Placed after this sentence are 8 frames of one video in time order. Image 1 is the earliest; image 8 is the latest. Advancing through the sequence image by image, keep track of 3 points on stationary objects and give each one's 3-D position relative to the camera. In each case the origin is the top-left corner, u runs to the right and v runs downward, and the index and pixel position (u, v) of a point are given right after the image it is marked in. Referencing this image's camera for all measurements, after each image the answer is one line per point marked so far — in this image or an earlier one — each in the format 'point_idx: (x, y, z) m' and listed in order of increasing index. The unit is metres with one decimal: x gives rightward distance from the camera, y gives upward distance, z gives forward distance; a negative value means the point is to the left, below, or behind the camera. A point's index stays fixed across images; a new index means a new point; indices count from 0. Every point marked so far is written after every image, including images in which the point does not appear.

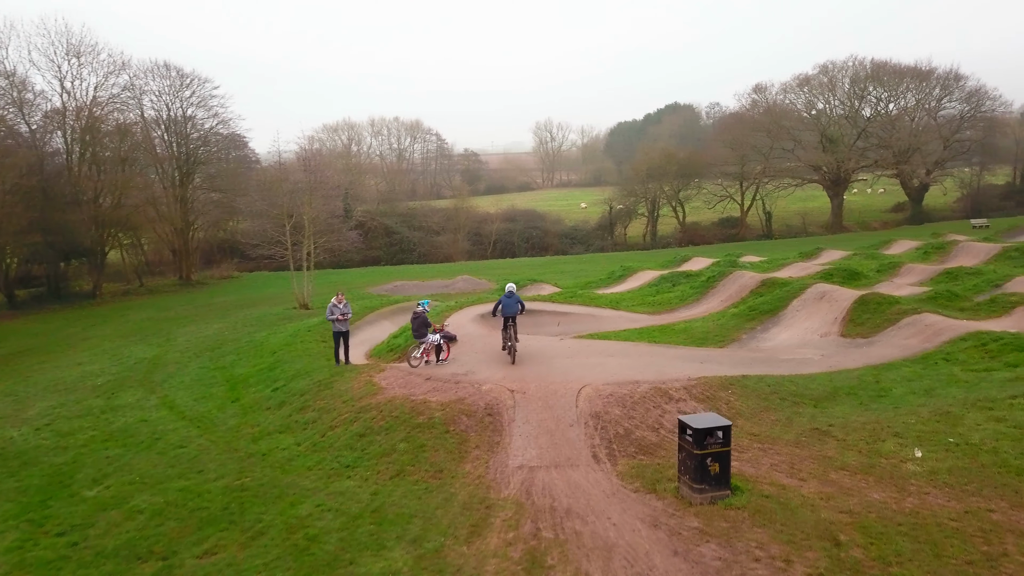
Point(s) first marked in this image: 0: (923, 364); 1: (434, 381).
0: (+8.3, -1.6, +16.2) m
1: (-1.2, -1.5, +12.7) m
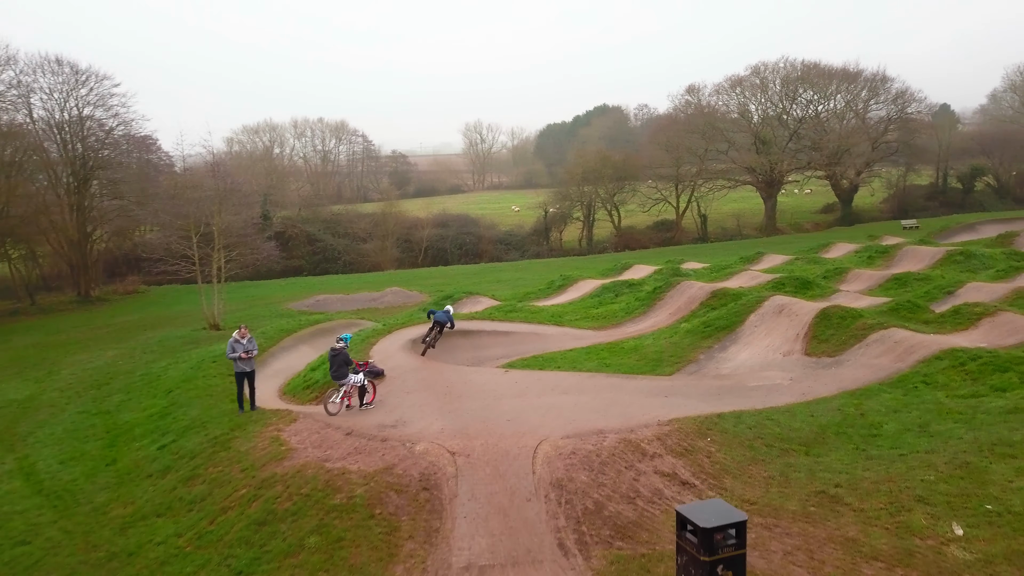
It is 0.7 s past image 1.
0: (+7.2, -1.9, +14.7) m
1: (-2.0, -1.9, +10.4) m
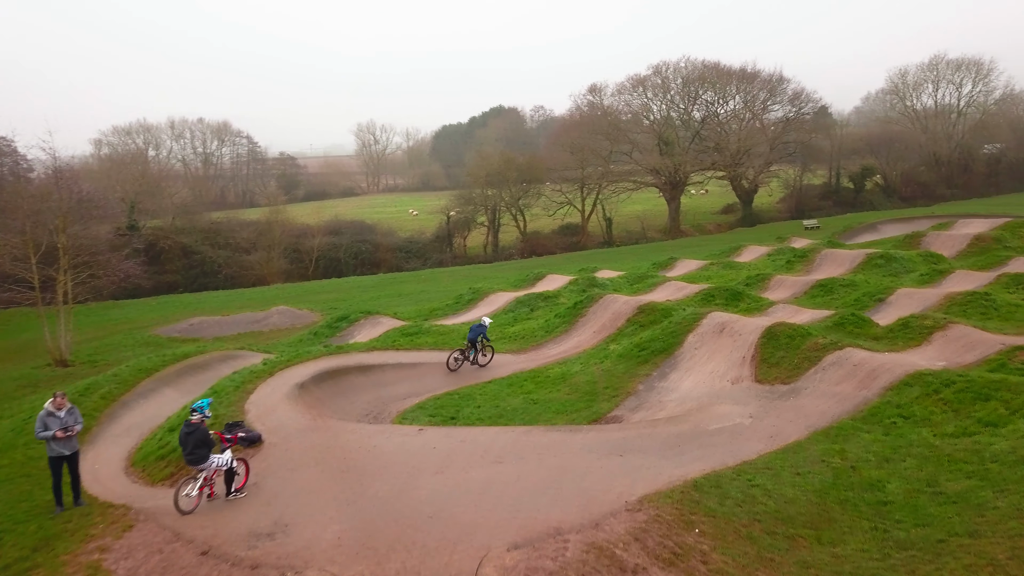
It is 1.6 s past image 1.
0: (+5.9, -2.2, +12.8) m
1: (-2.7, -2.5, +7.3) m
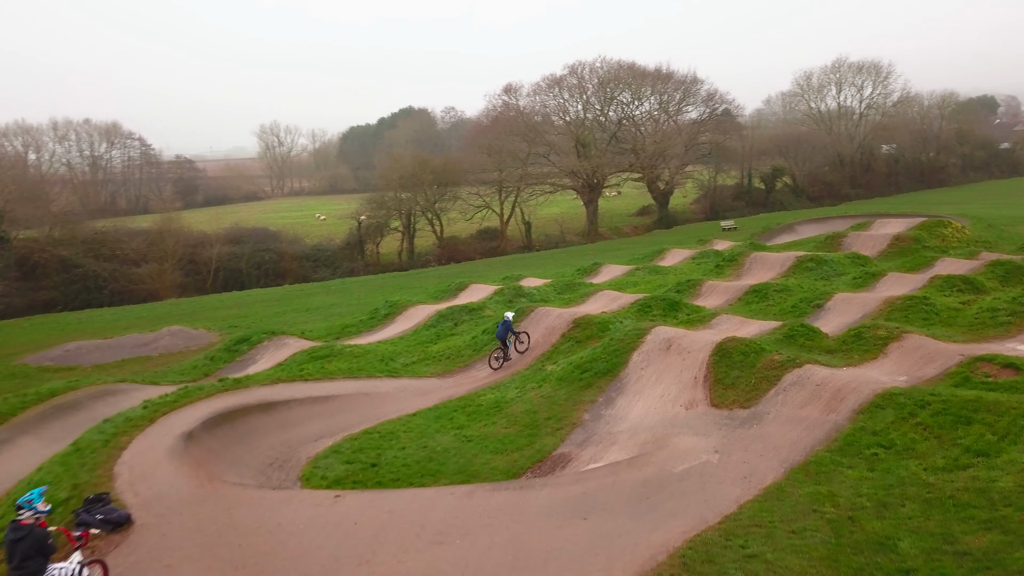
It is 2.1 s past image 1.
0: (+5.0, -2.4, +11.4) m
1: (-3.0, -2.9, +5.0) m
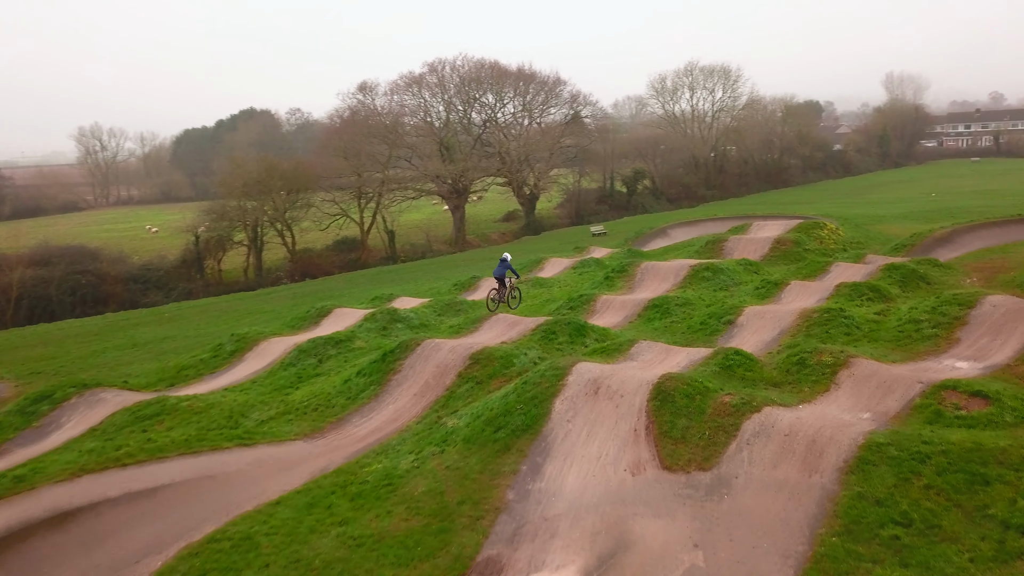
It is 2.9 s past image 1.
0: (+4.1, -2.9, +8.8) m
1: (-2.5, -3.5, +1.1) m
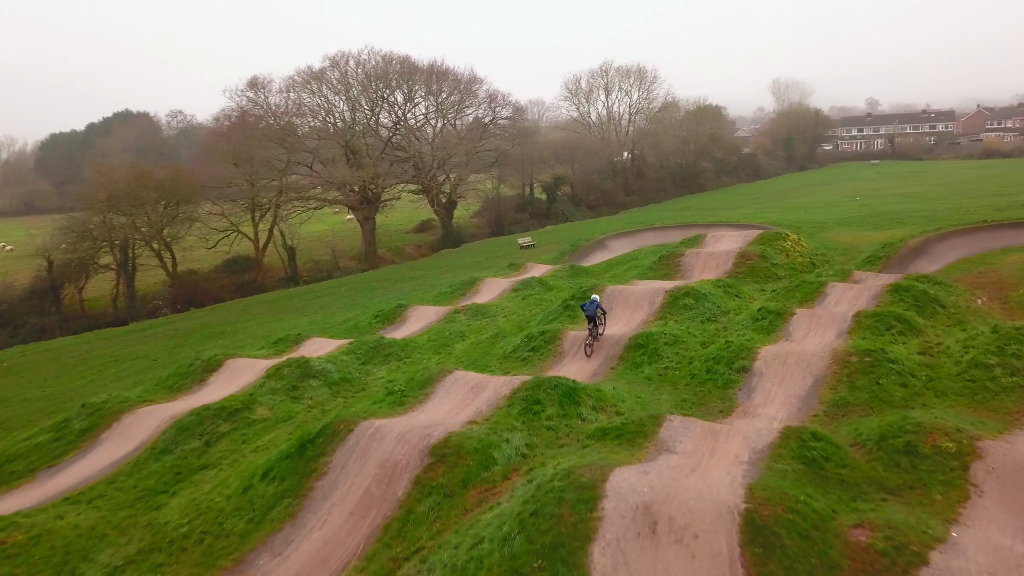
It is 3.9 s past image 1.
0: (+4.8, -3.6, +4.3) m
1: (-0.8, -4.3, -4.1) m
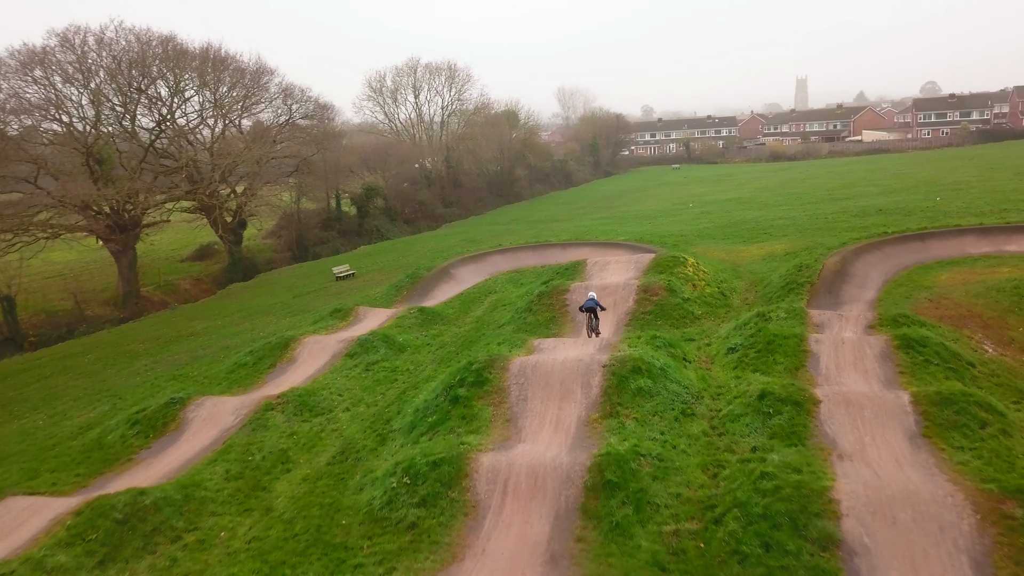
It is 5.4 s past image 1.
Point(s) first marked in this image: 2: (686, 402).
0: (+6.9, -4.7, -2.6) m
1: (+3.6, -5.6, -12.2) m
2: (+3.1, -1.9, +13.8) m
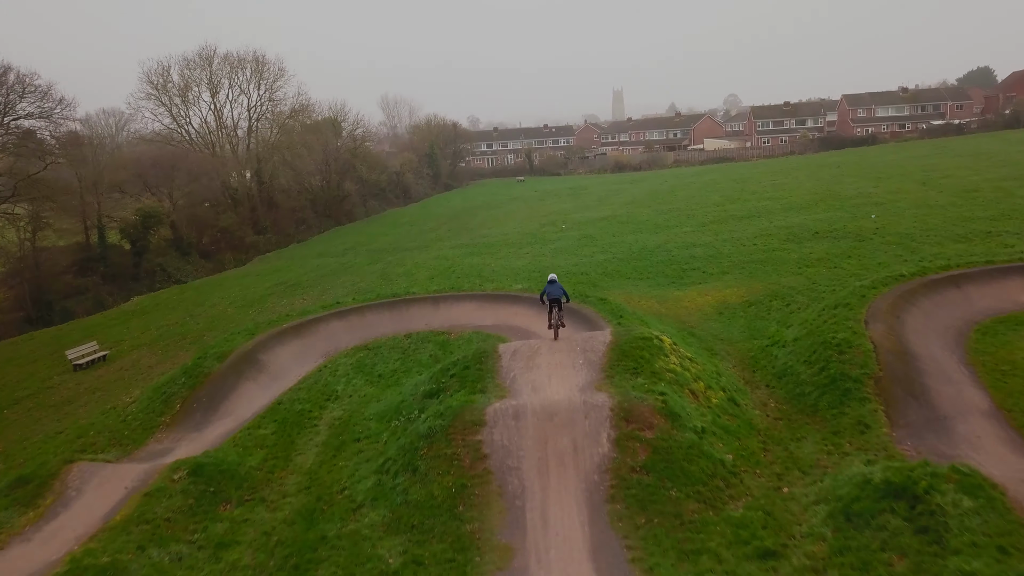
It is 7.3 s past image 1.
0: (+10.4, -6.1, -12.2) m
1: (+9.3, -7.0, -22.2) m
2: (+3.1, -3.8, +3.1) m
